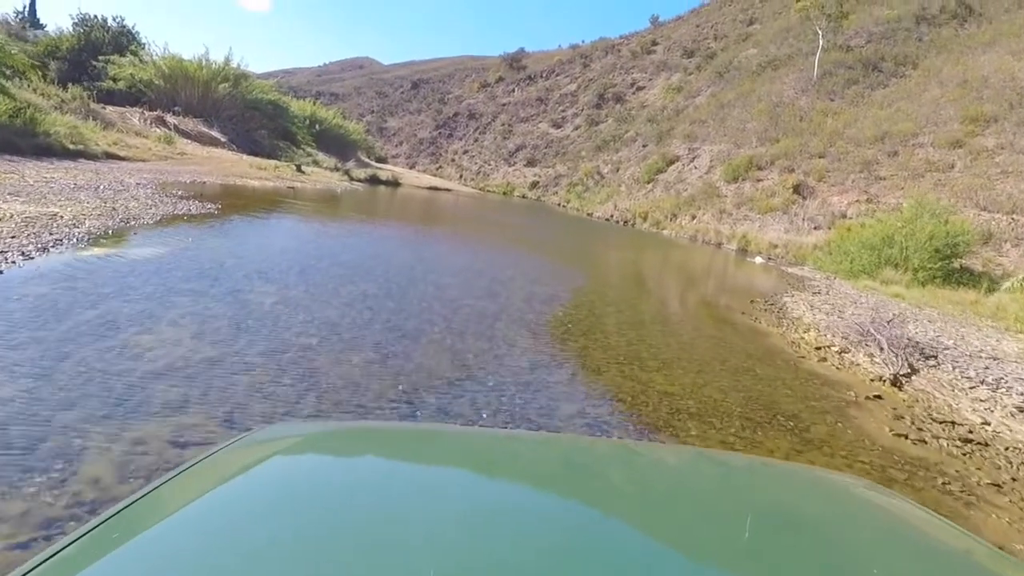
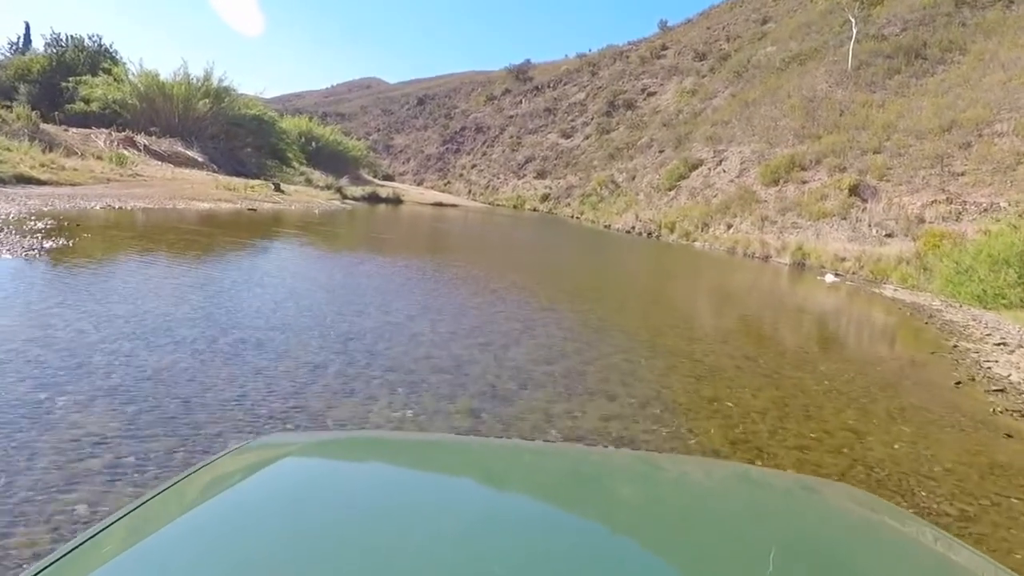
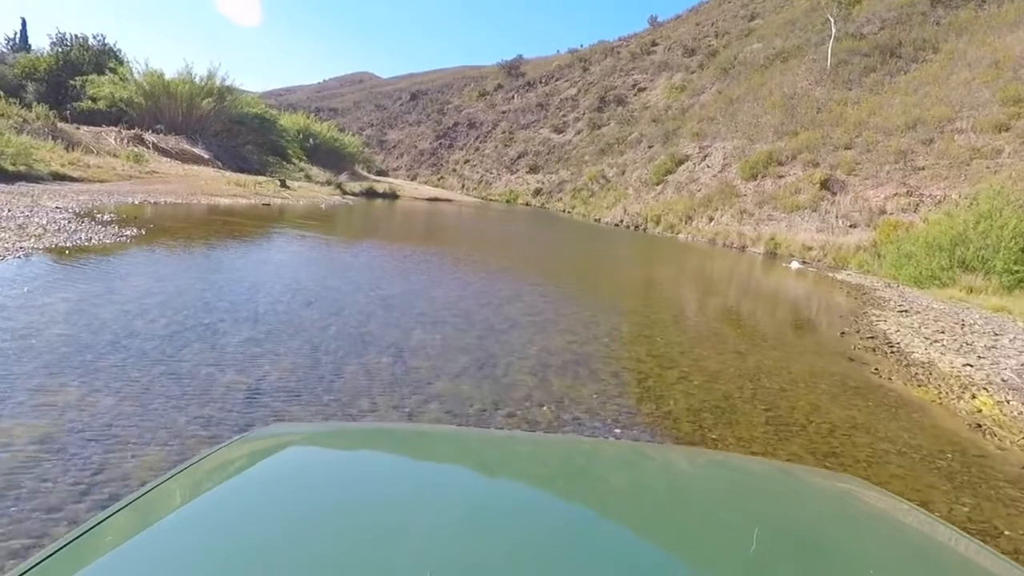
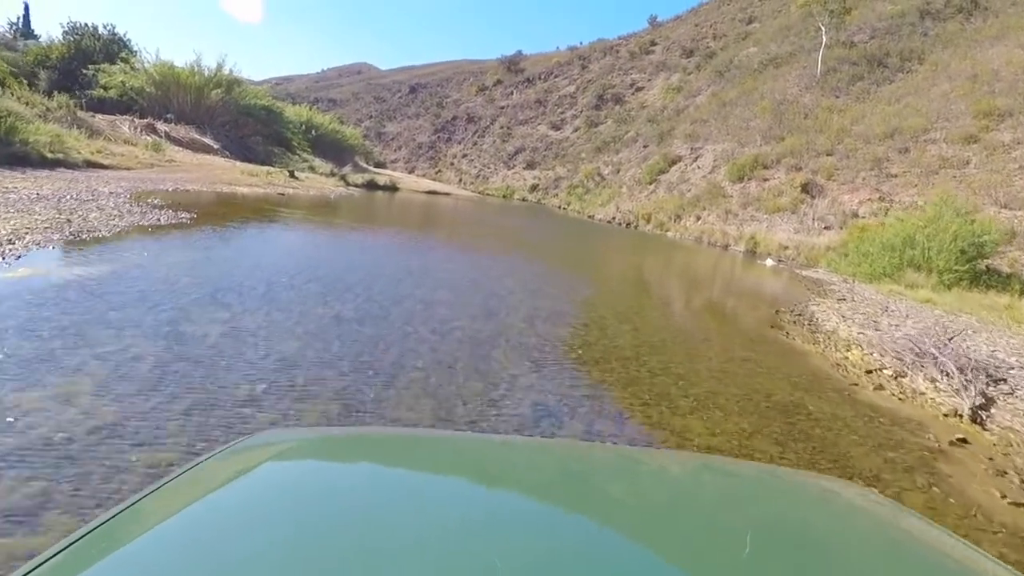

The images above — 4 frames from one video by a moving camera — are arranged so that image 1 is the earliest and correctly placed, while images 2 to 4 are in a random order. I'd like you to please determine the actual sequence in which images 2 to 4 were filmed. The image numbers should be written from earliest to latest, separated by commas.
4, 3, 2
